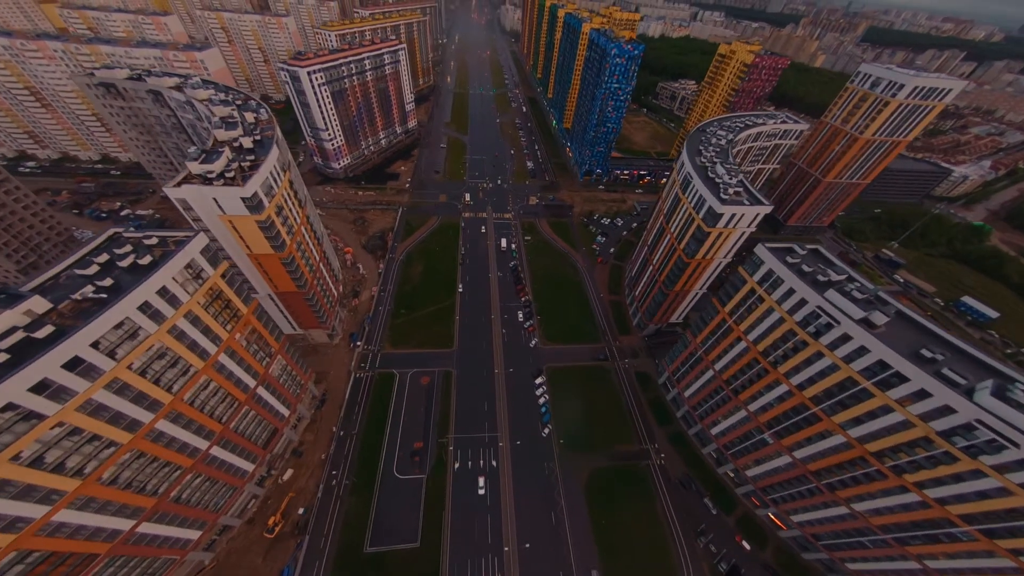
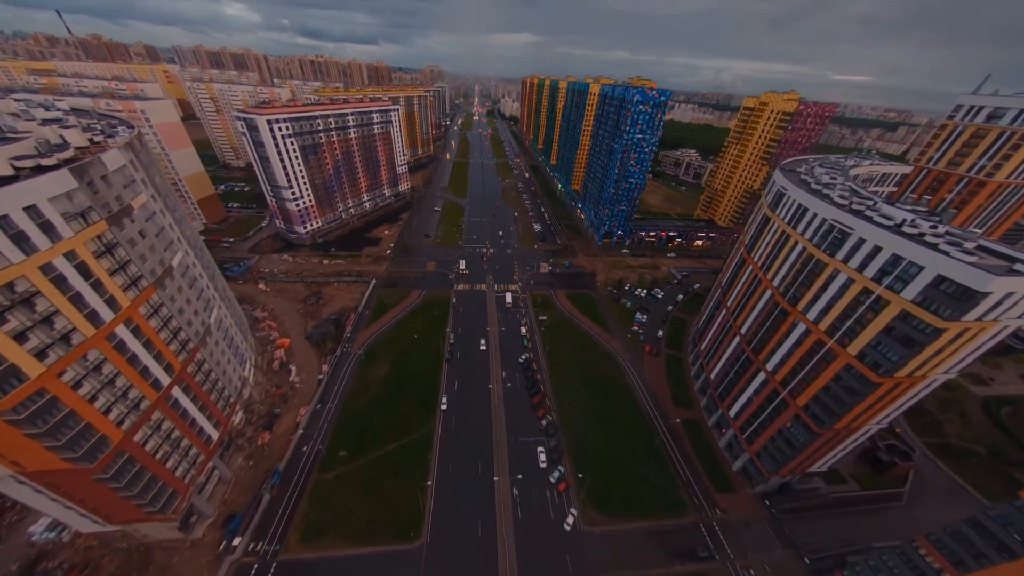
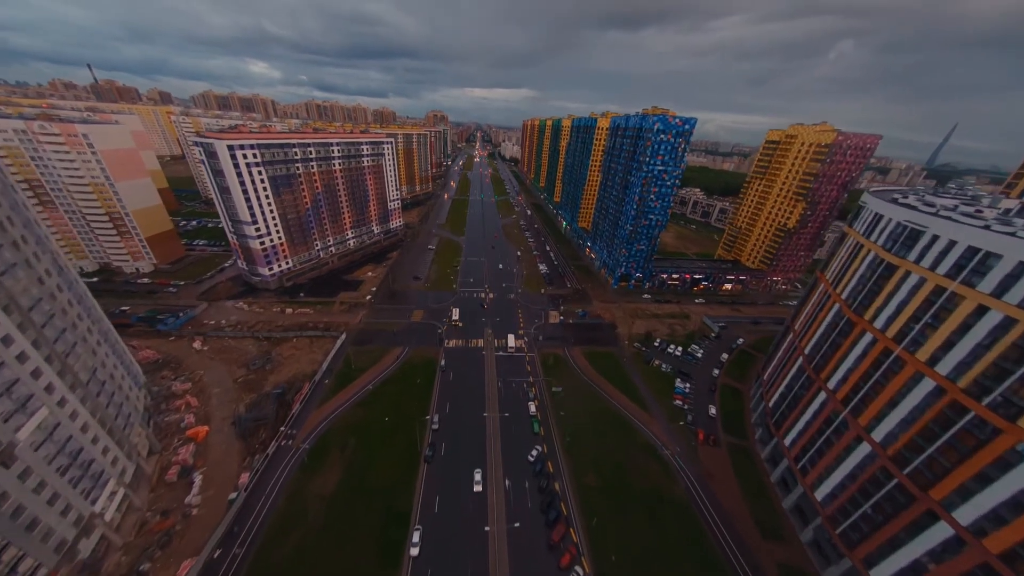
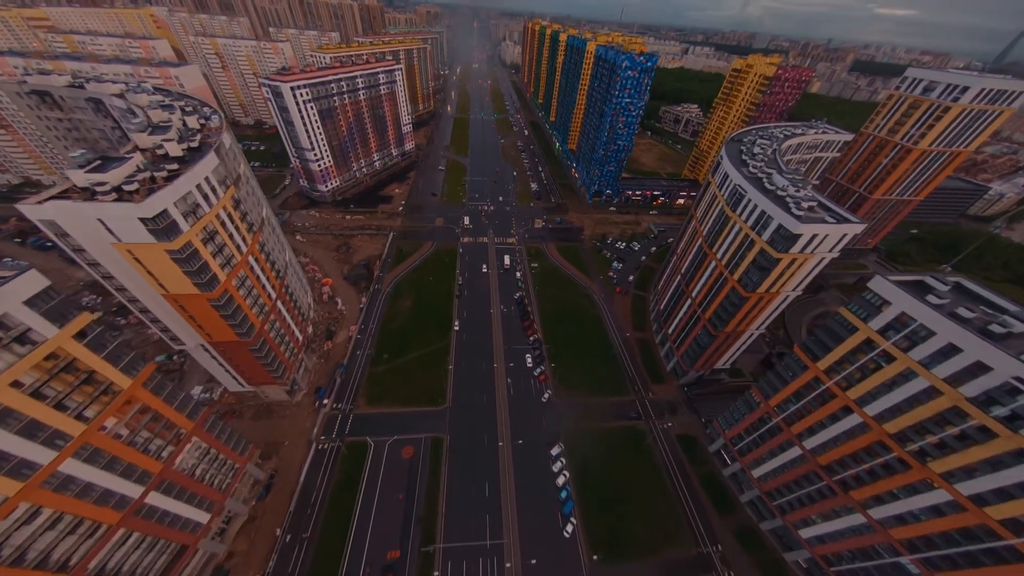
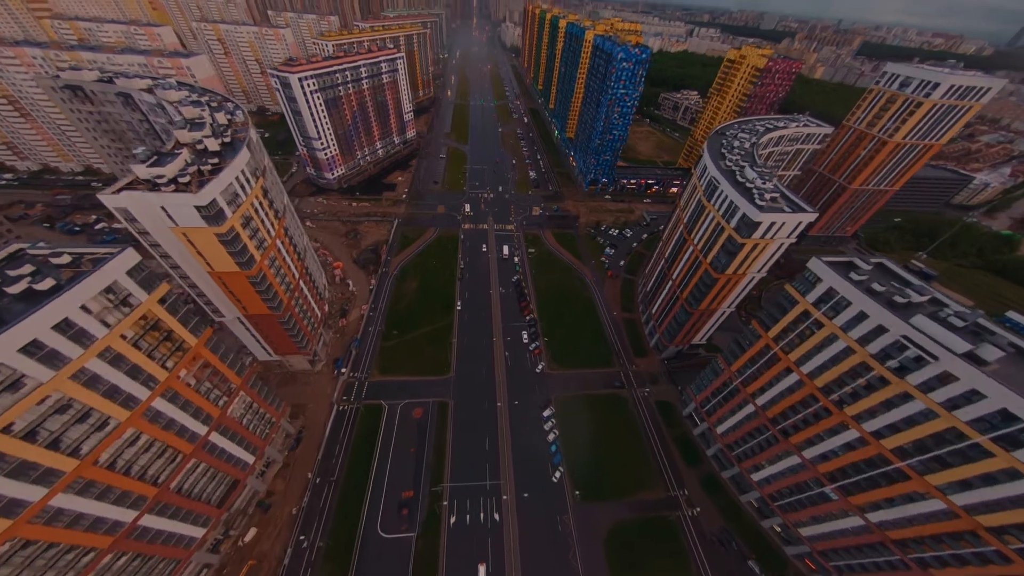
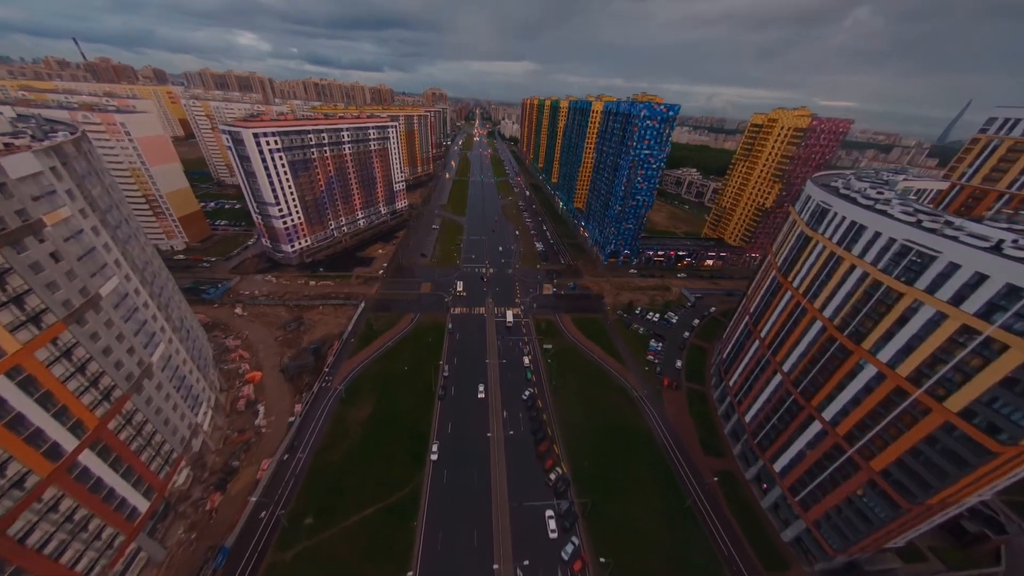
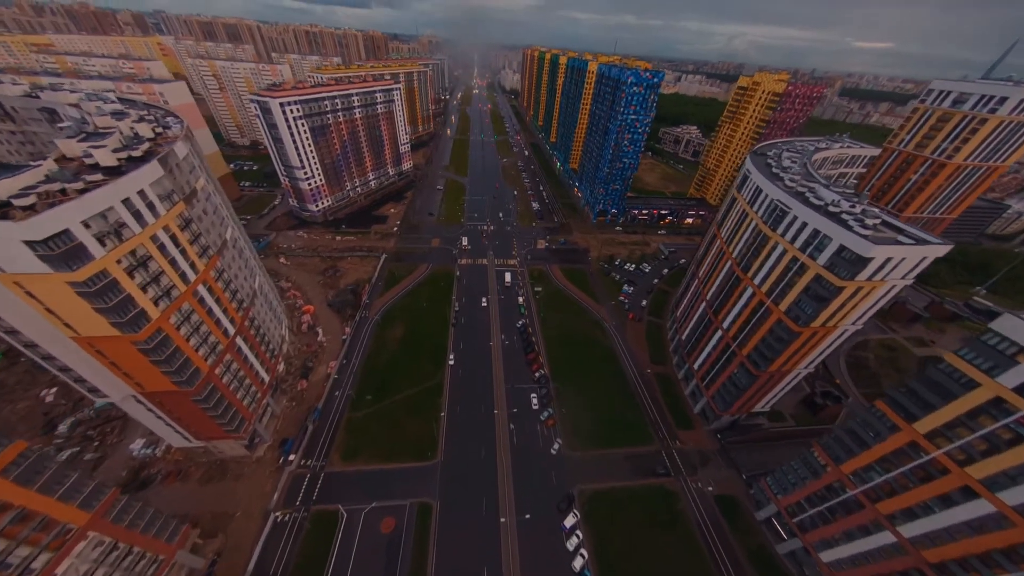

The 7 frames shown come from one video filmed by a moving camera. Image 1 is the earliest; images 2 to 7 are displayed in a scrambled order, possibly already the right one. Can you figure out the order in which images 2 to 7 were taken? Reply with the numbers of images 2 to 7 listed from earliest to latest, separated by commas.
5, 4, 7, 2, 6, 3
